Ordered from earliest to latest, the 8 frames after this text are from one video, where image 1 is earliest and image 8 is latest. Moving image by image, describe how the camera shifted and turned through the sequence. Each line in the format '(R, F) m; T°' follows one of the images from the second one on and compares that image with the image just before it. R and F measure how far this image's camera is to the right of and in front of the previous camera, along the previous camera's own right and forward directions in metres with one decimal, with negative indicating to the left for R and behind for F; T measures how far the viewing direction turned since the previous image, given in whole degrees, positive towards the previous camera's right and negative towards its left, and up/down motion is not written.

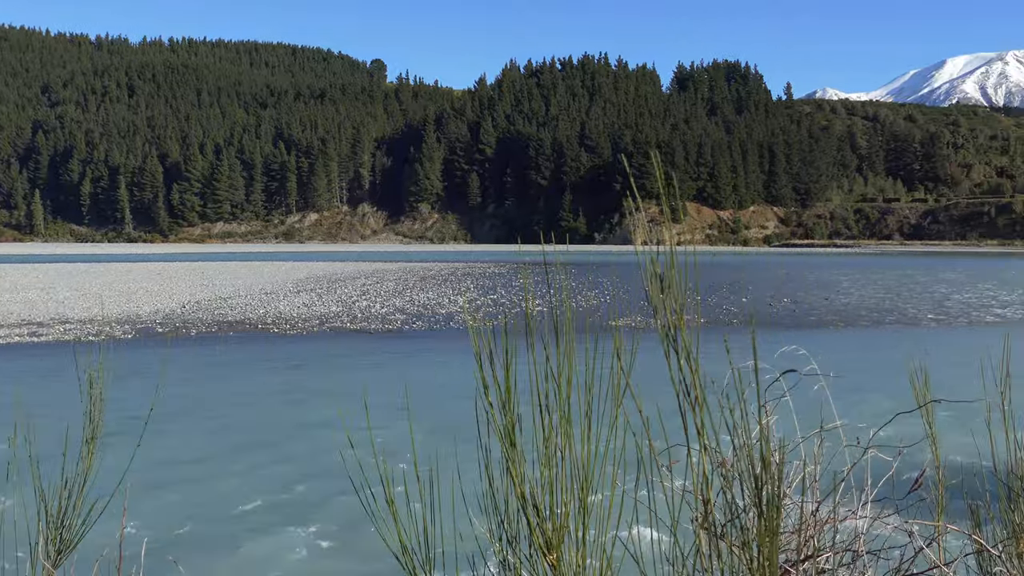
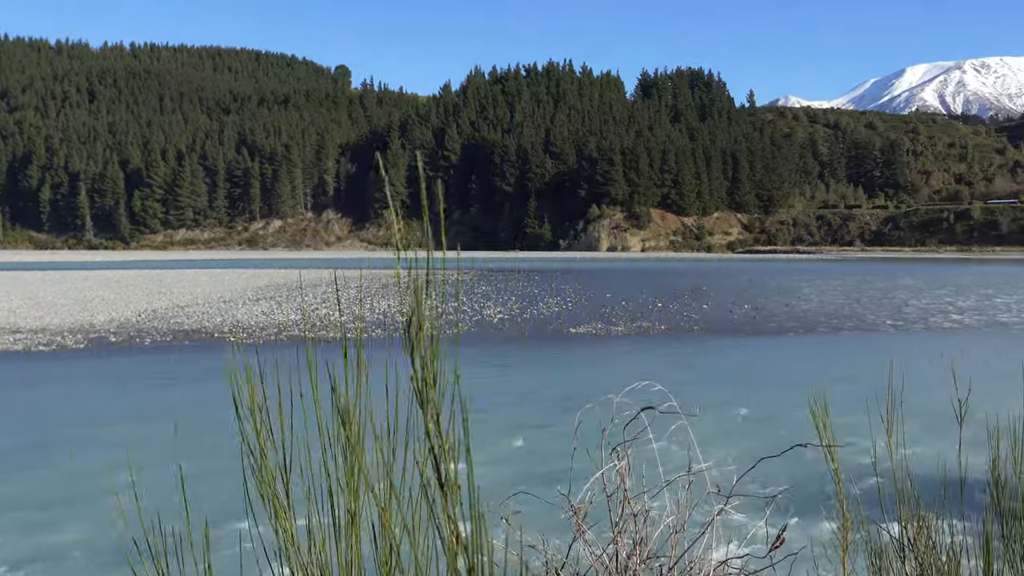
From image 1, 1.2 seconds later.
(+1.0, 0.0) m; +1°
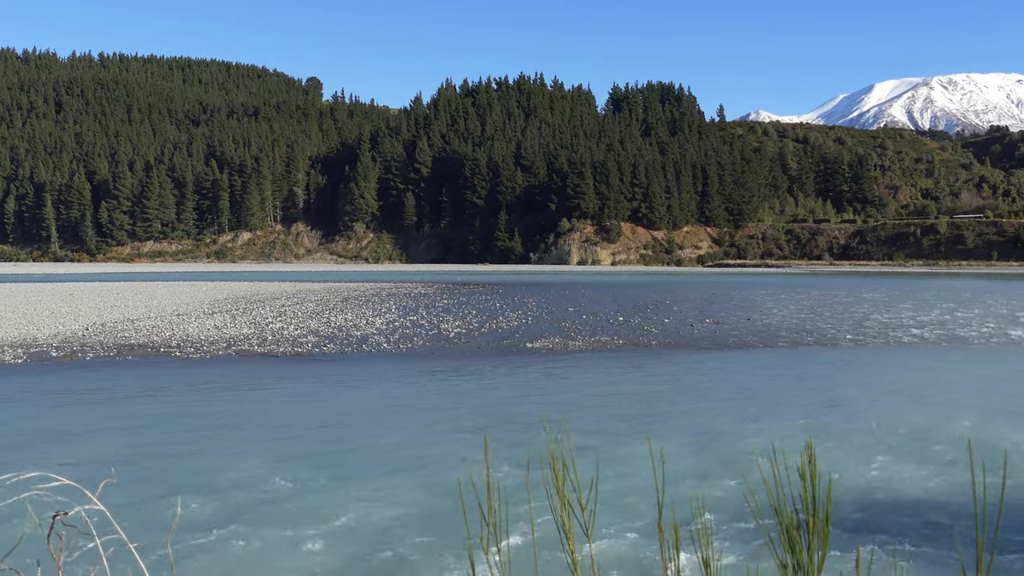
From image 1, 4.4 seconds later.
(+1.6, +0.1) m; 0°
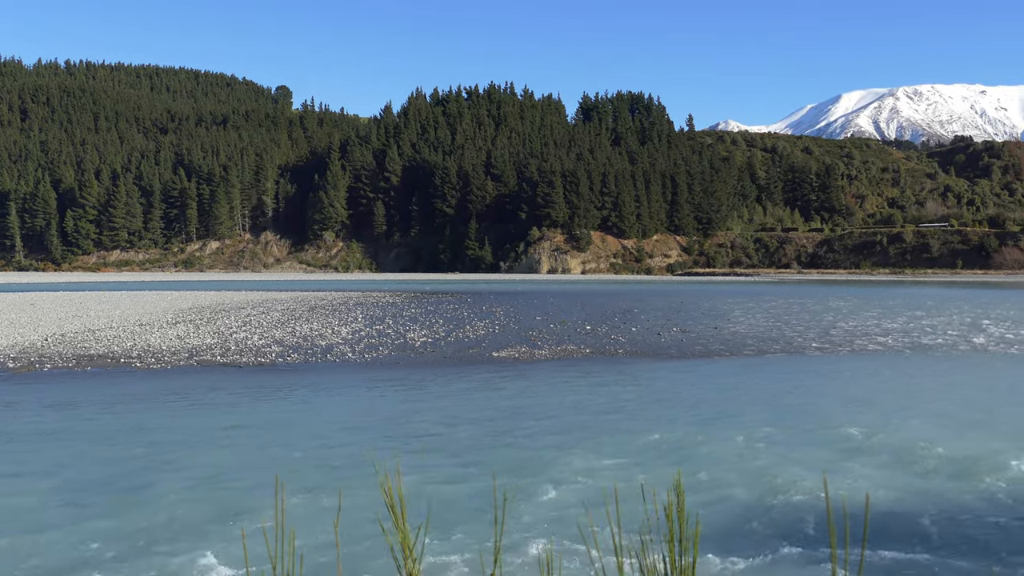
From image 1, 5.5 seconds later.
(+0.8, +0.1) m; +1°
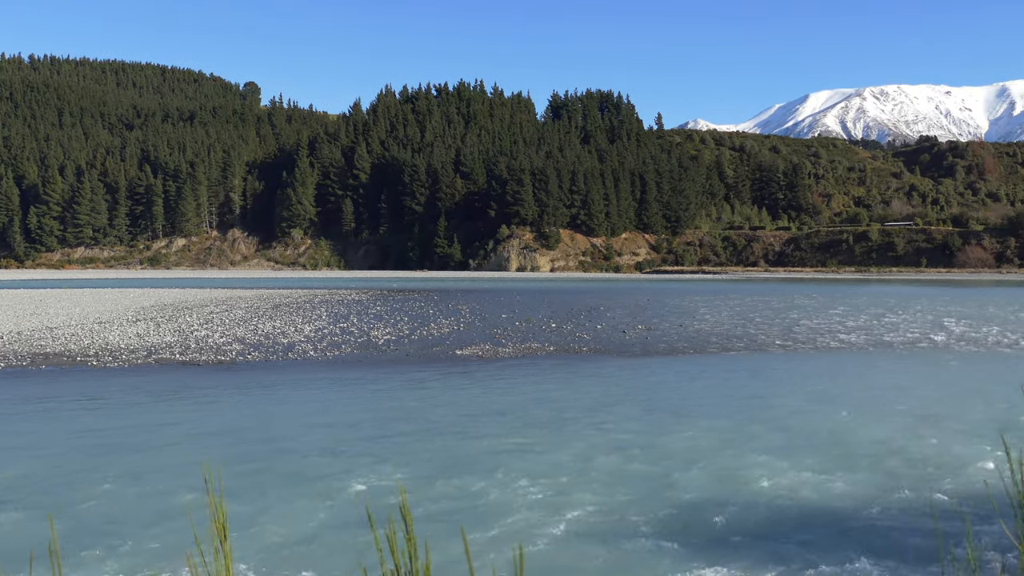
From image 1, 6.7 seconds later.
(+1.0, 0.0) m; +1°
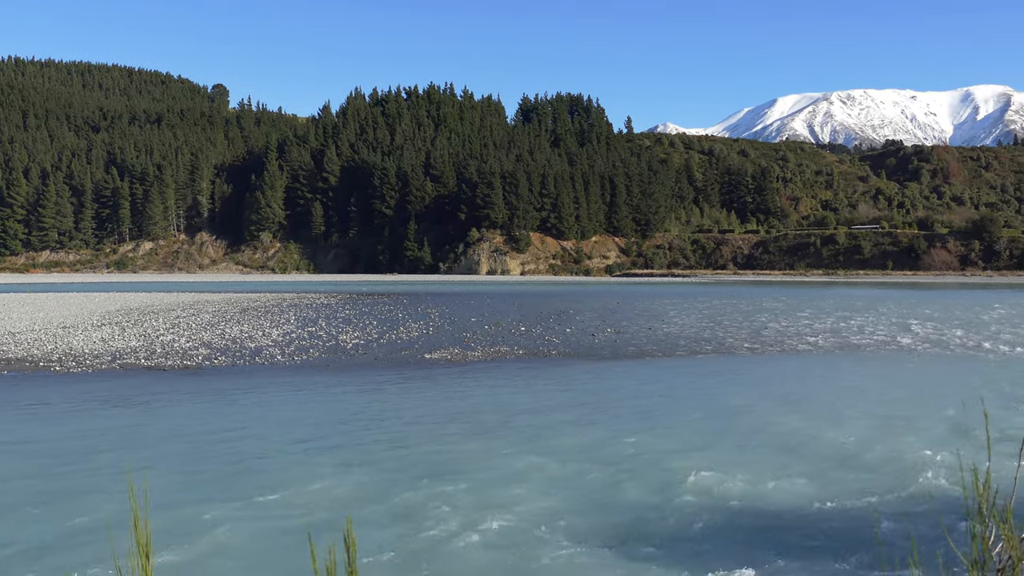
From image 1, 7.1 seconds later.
(+0.7, 0.0) m; +1°
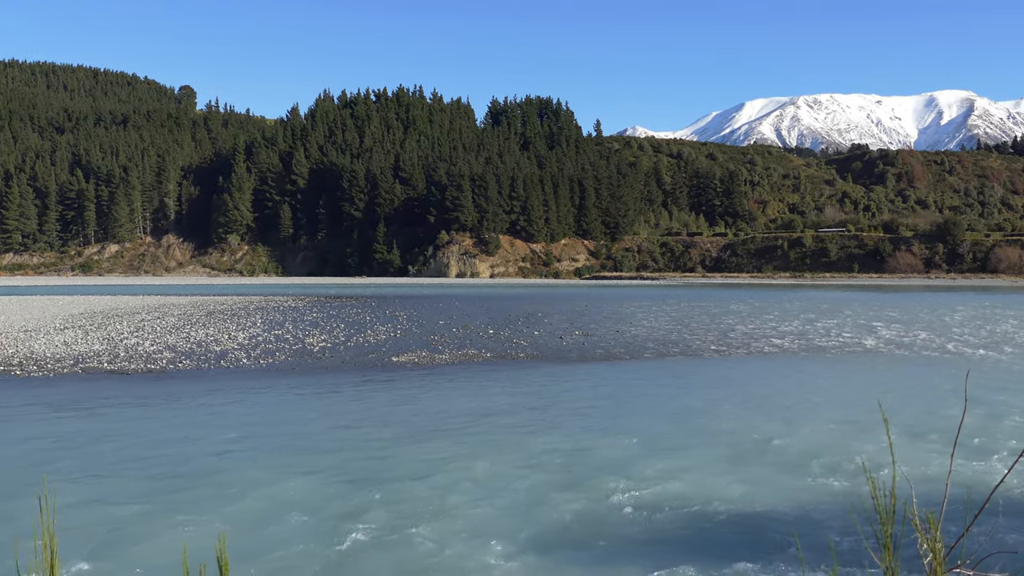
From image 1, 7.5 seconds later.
(+0.8, 0.0) m; +1°
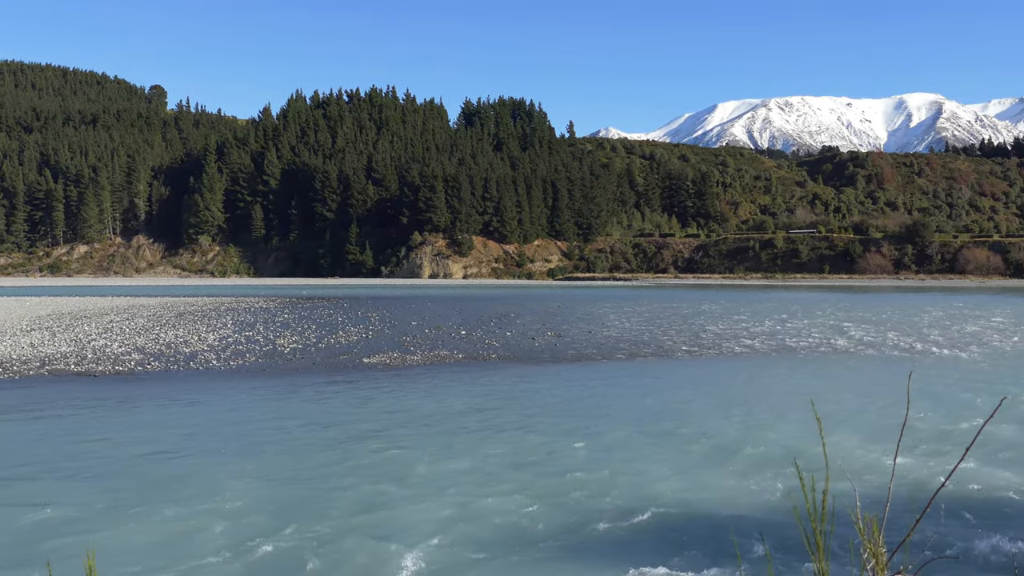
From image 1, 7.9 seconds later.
(+0.7, 0.0) m; +1°
